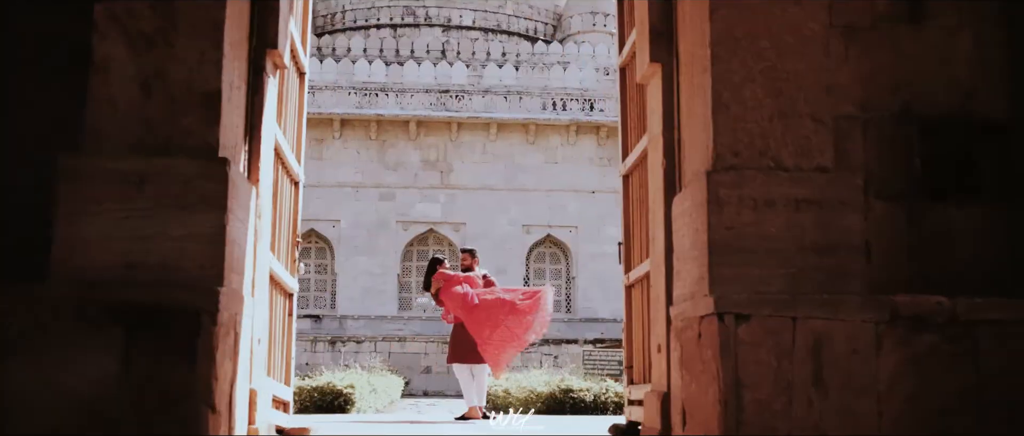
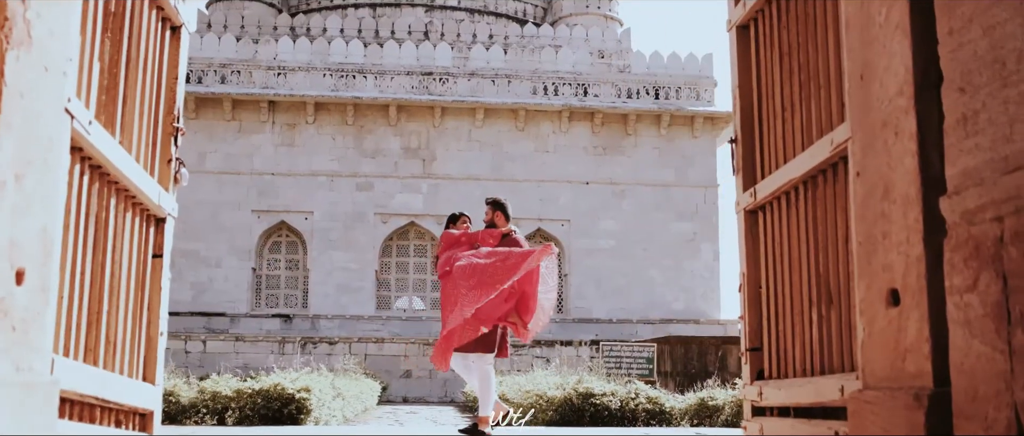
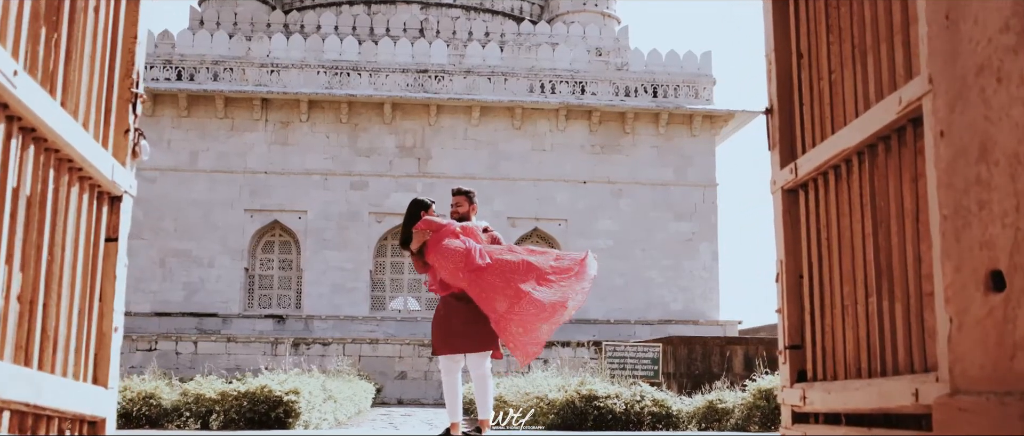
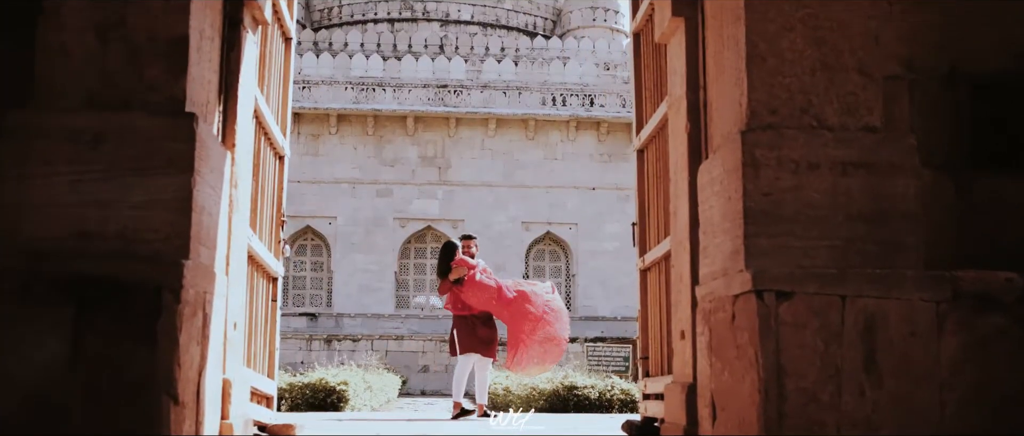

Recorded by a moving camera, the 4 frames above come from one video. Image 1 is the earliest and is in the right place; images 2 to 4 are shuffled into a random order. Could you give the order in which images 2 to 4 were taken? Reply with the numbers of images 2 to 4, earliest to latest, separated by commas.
4, 2, 3
